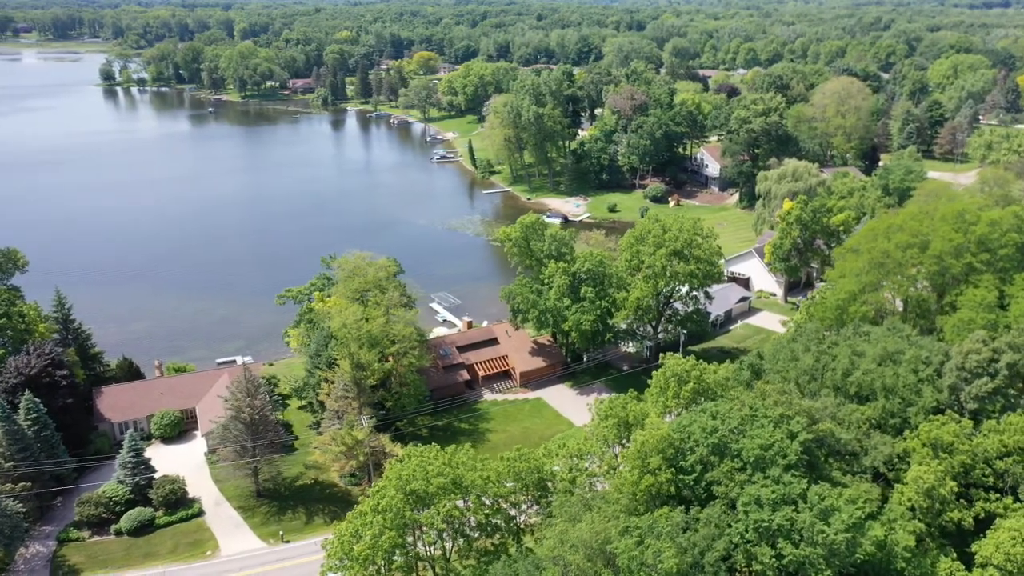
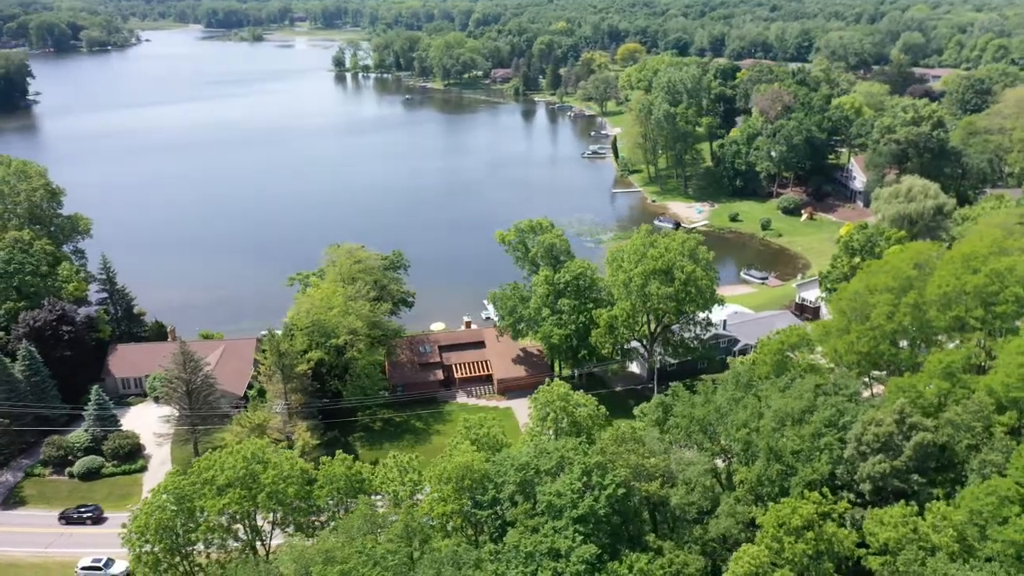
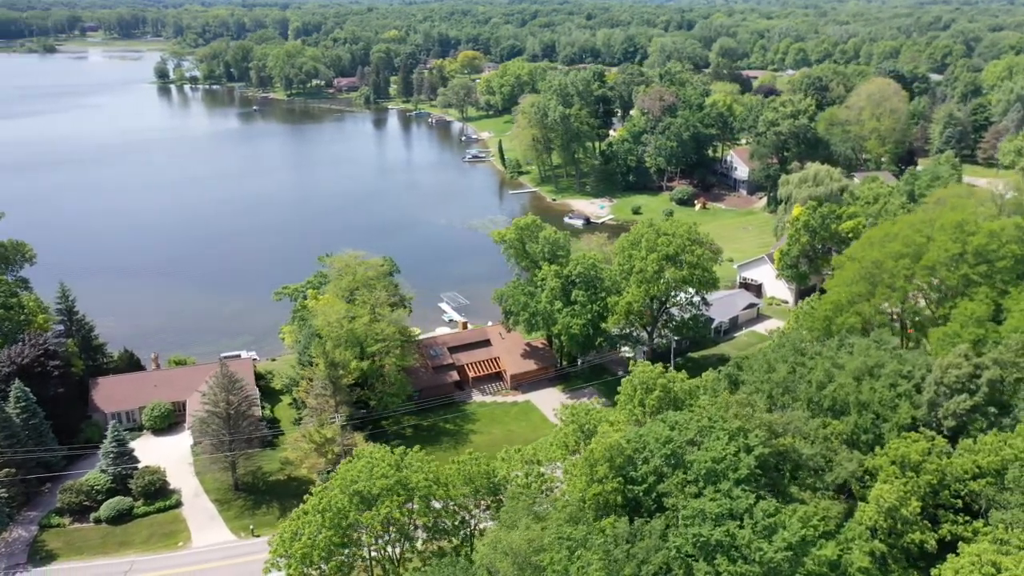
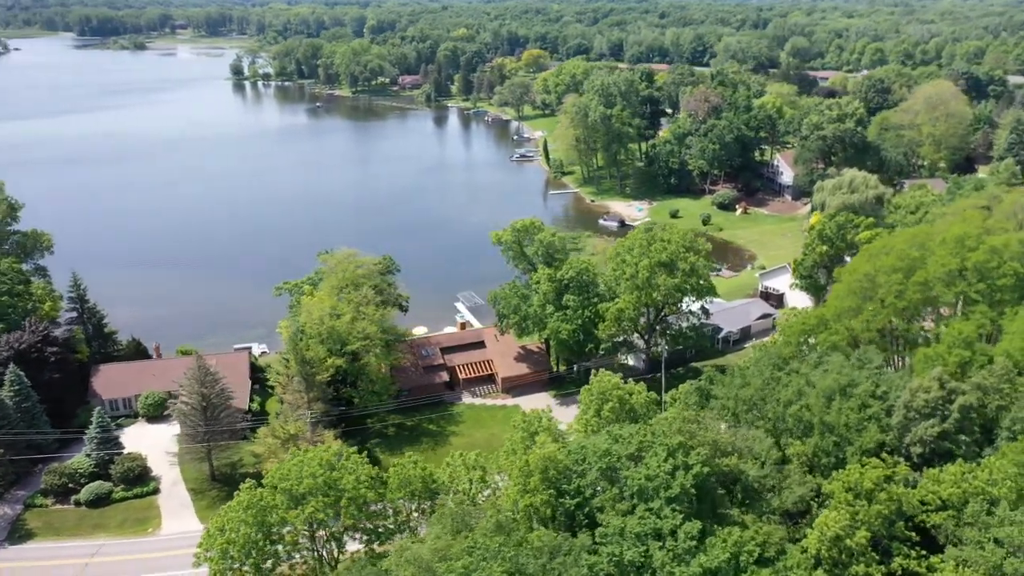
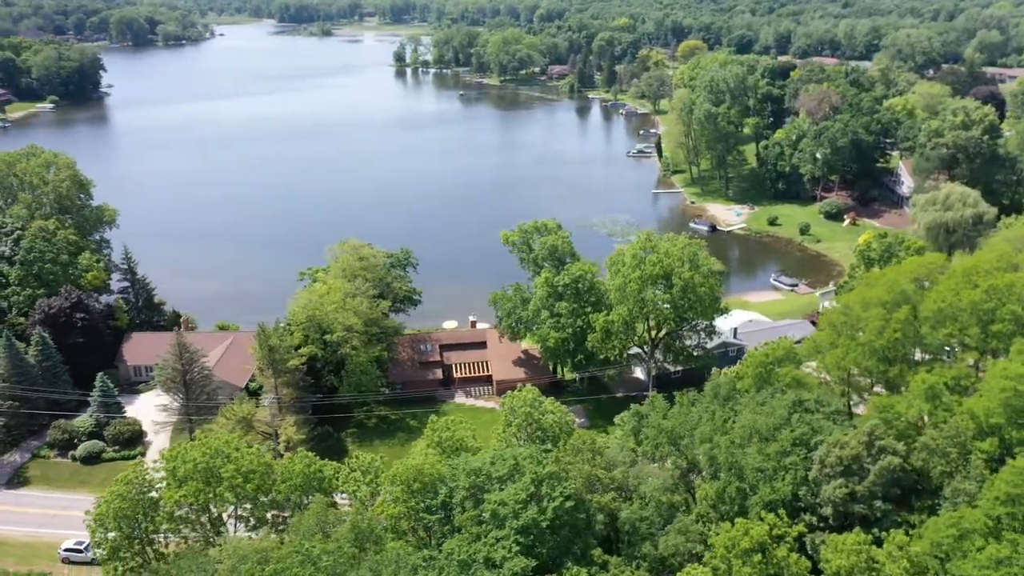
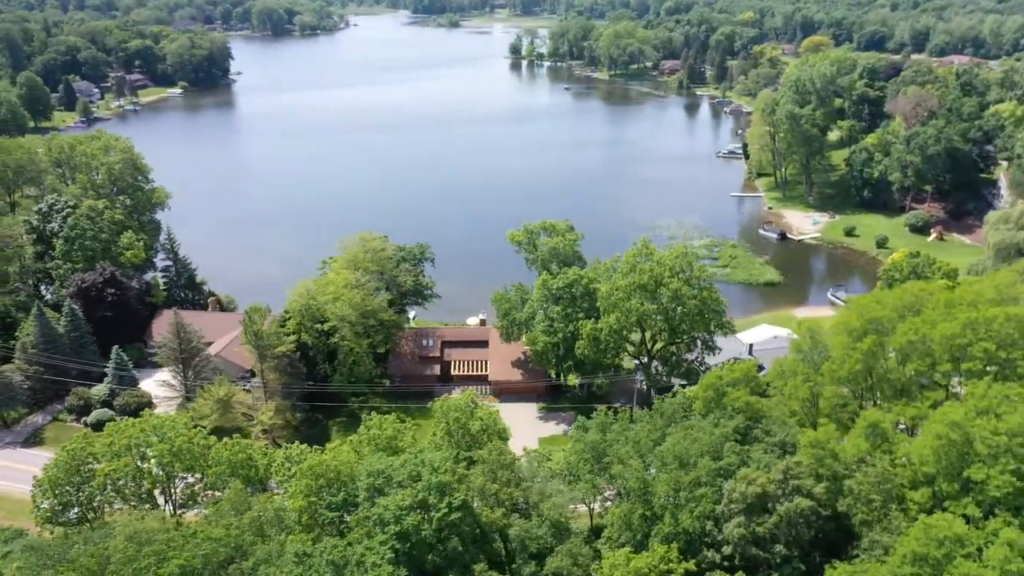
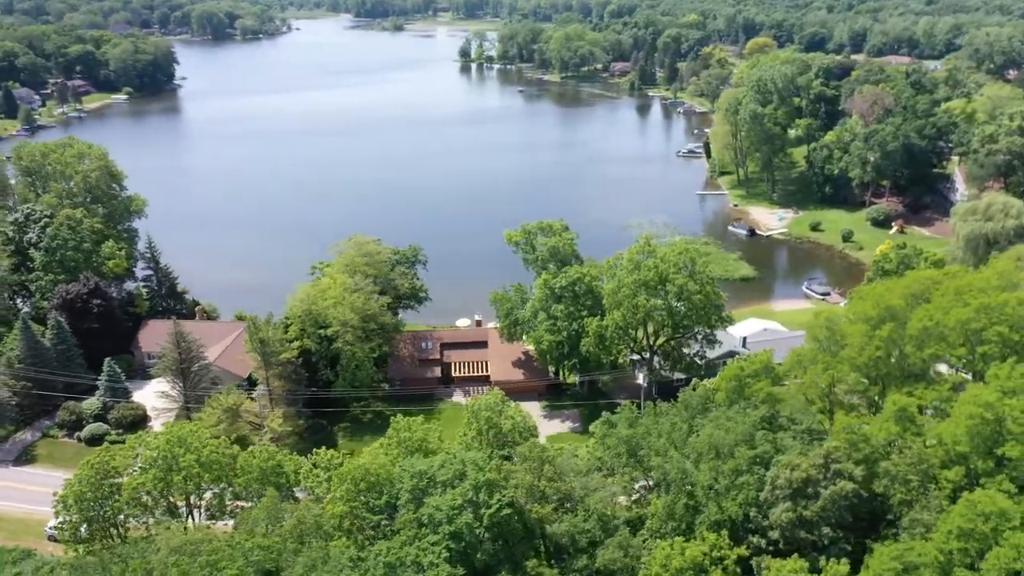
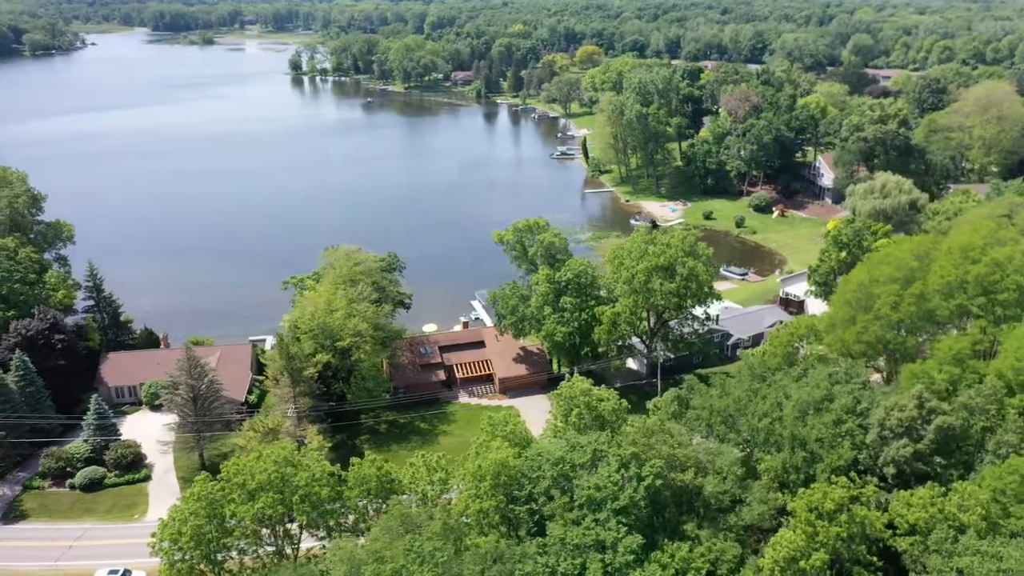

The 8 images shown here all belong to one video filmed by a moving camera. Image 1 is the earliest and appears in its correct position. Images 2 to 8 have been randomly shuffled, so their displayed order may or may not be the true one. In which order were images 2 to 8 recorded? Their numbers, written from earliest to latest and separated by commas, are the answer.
3, 4, 8, 2, 5, 7, 6
